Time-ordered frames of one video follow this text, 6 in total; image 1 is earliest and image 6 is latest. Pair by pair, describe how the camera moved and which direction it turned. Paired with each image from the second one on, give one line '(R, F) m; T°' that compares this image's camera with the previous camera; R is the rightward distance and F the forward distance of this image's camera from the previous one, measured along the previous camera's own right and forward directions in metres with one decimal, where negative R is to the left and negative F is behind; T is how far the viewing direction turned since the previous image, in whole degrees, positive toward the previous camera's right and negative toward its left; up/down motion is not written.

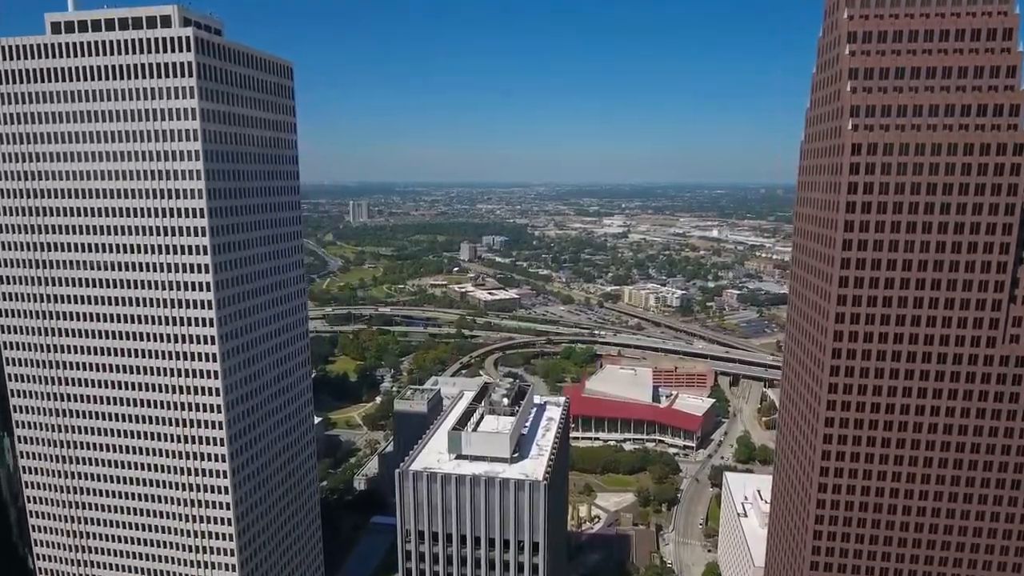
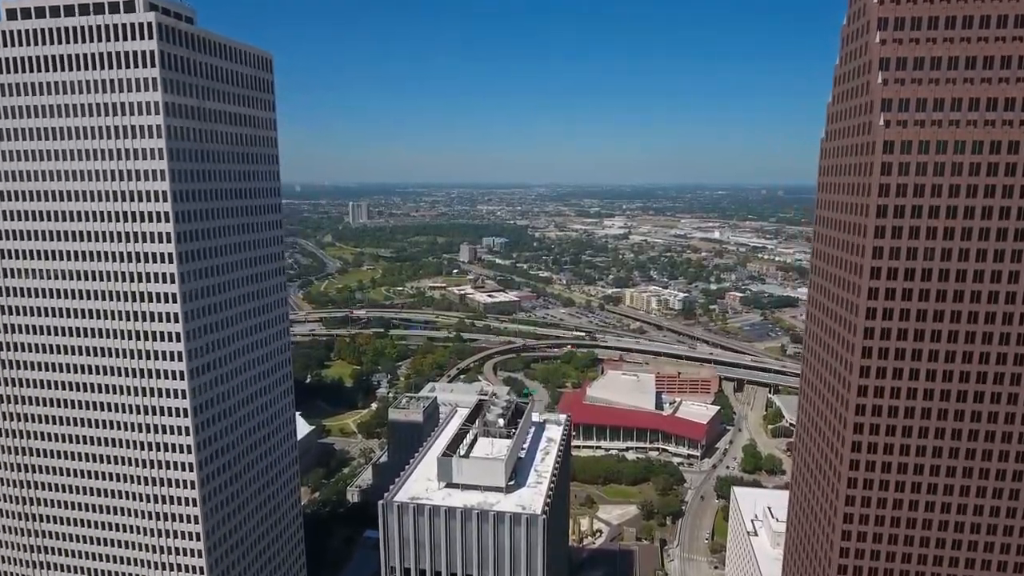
(+0.3, +4.4) m; 0°
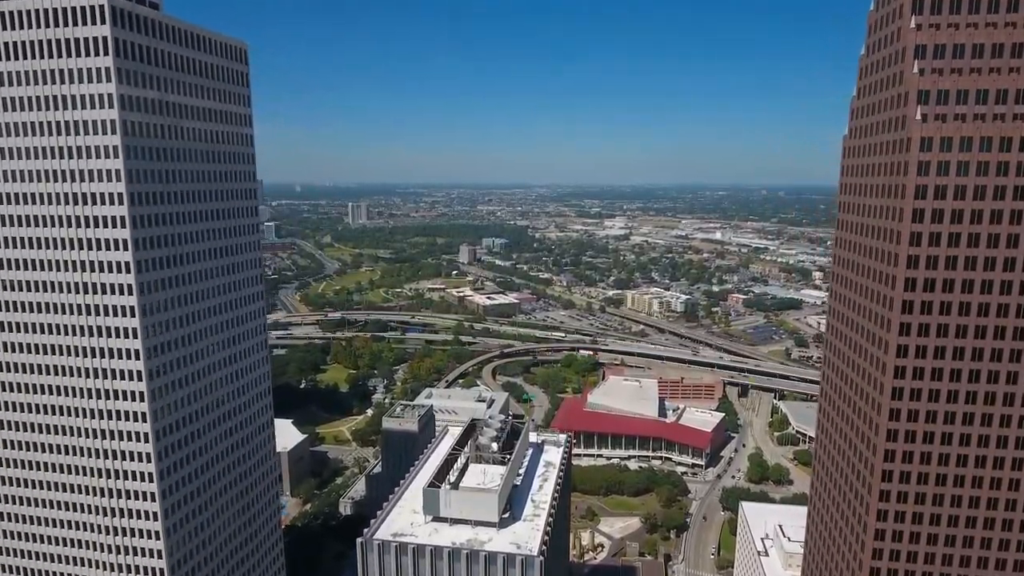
(+0.4, +4.3) m; 0°
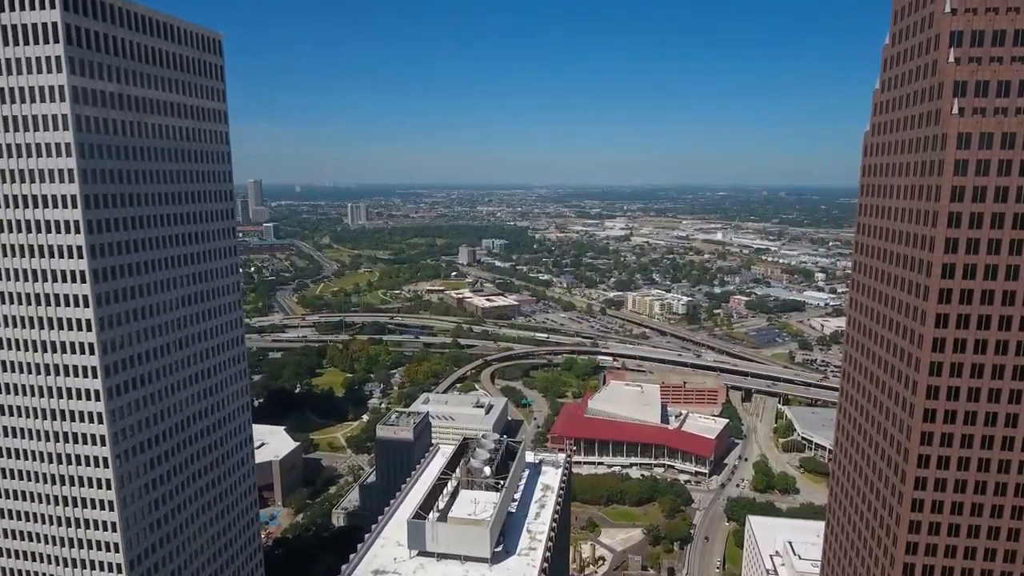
(+0.4, +3.6) m; 0°
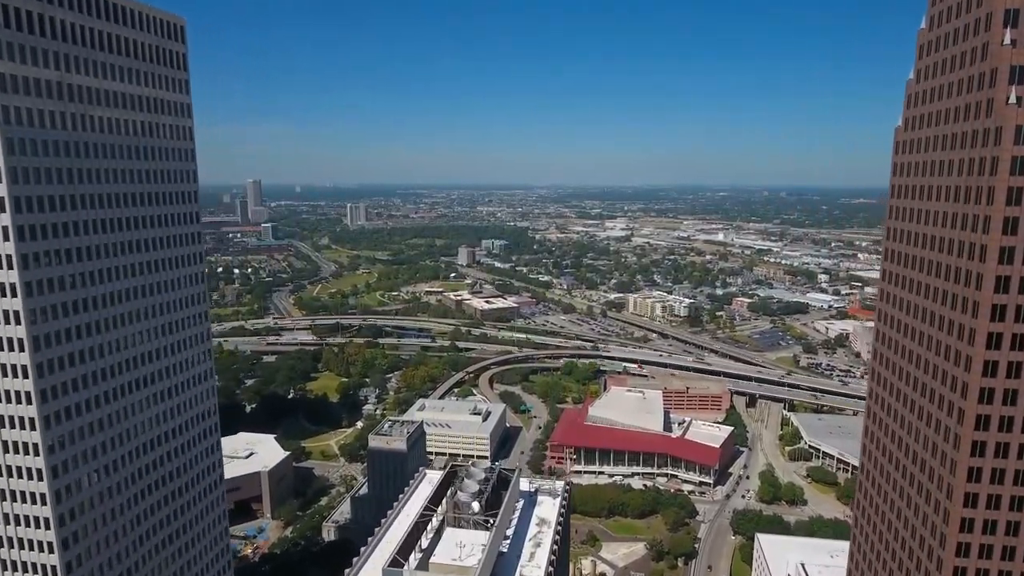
(+0.5, +4.4) m; 0°
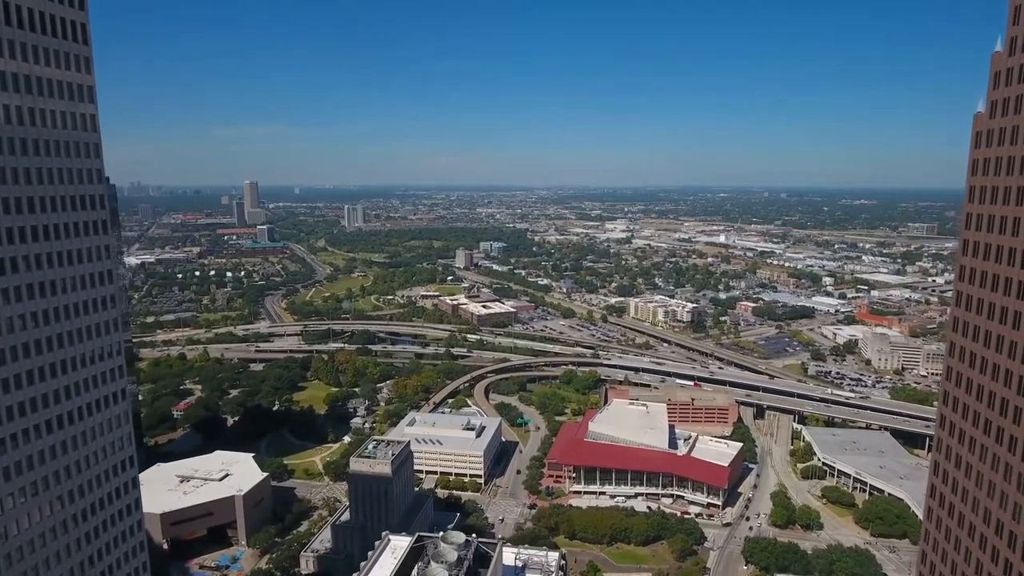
(+1.0, +8.5) m; 0°
